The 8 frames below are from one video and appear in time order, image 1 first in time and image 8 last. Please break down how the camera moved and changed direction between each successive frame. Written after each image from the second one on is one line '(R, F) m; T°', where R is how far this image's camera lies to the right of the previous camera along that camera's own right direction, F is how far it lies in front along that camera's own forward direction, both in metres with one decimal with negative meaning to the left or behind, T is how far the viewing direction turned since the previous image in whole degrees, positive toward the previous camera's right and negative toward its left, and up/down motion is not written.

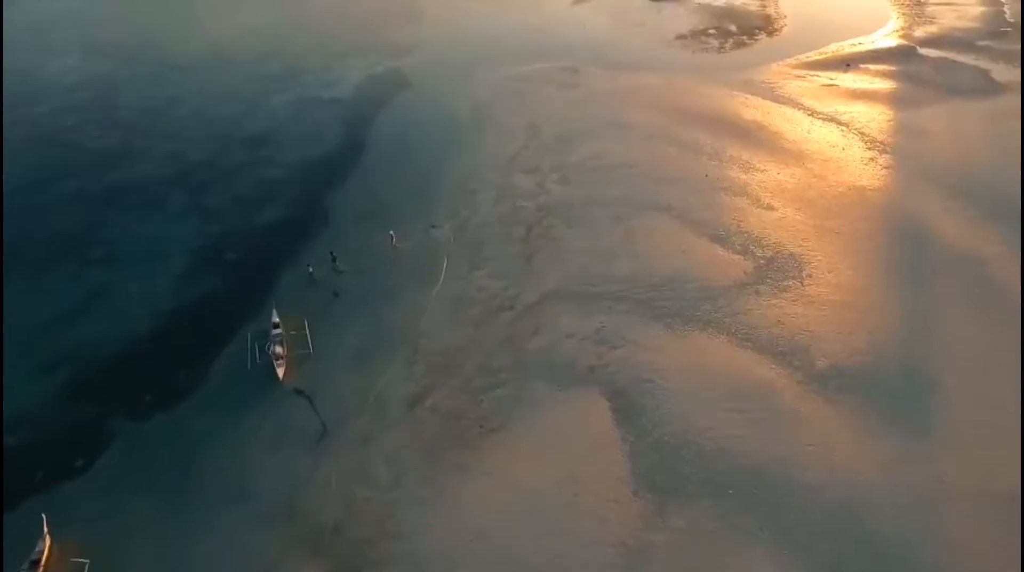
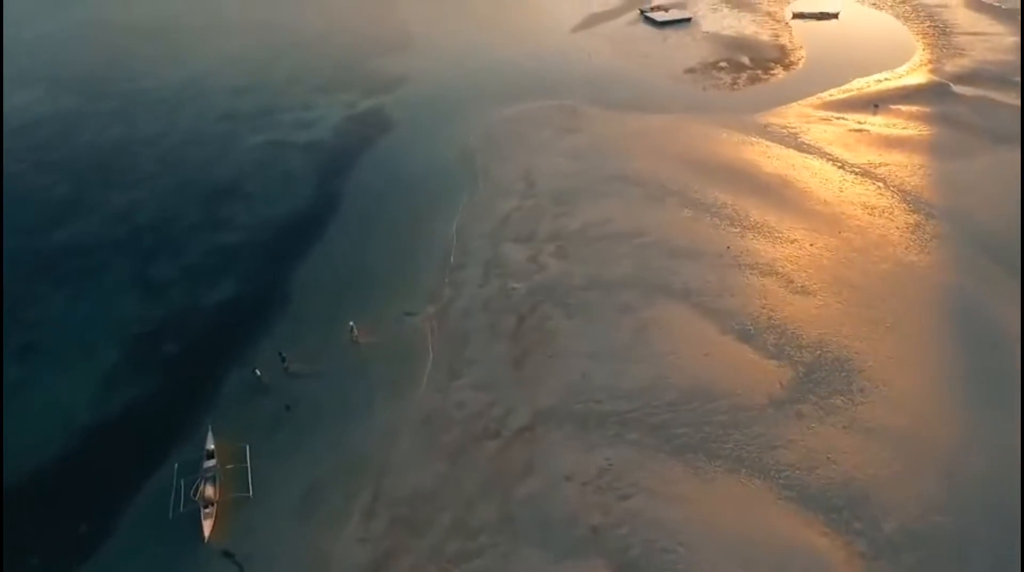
(+0.2, +3.1) m; 0°
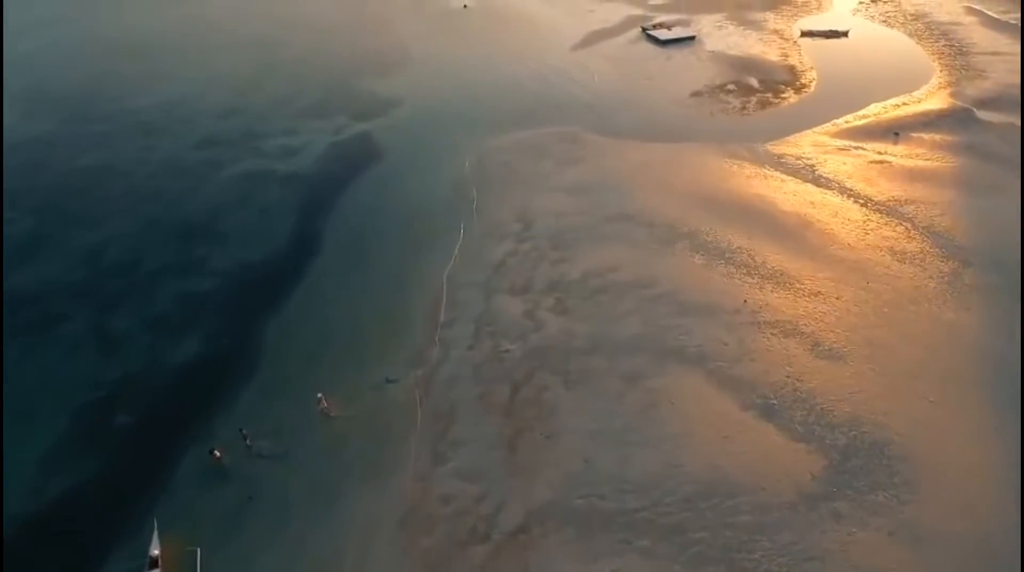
(+0.1, +1.9) m; 0°
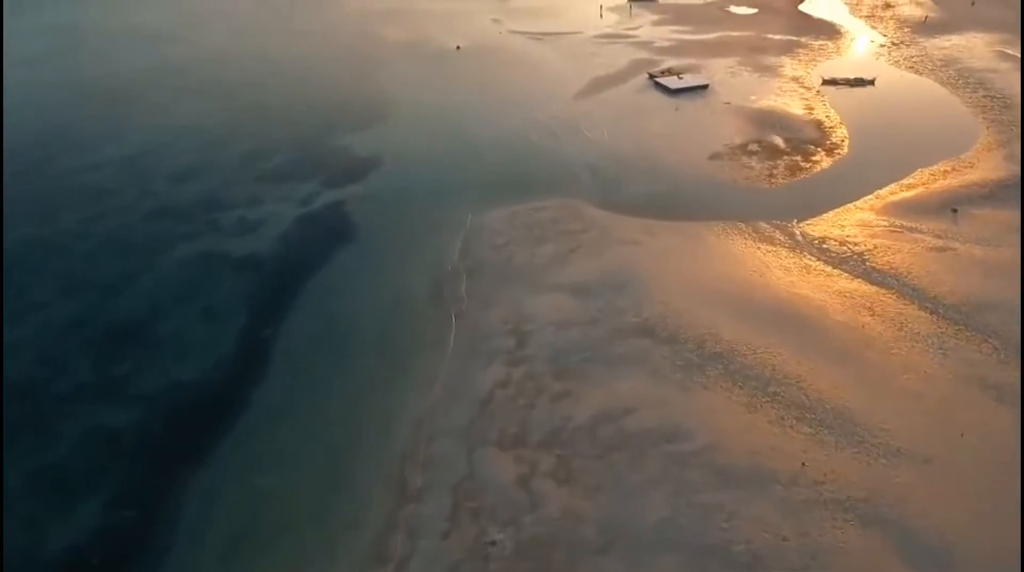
(+0.2, +4.0) m; 0°
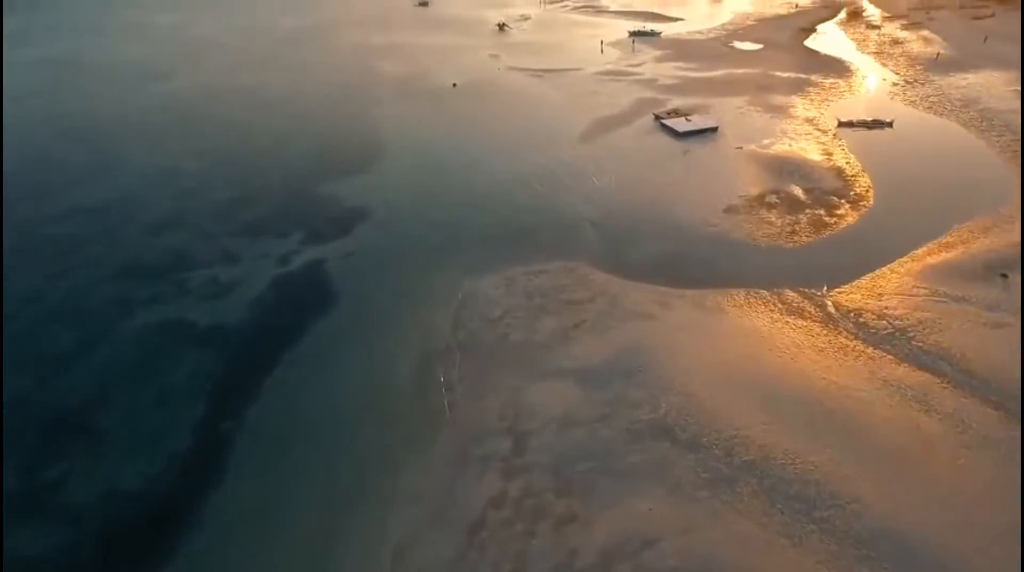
(0.0, +2.5) m; 0°
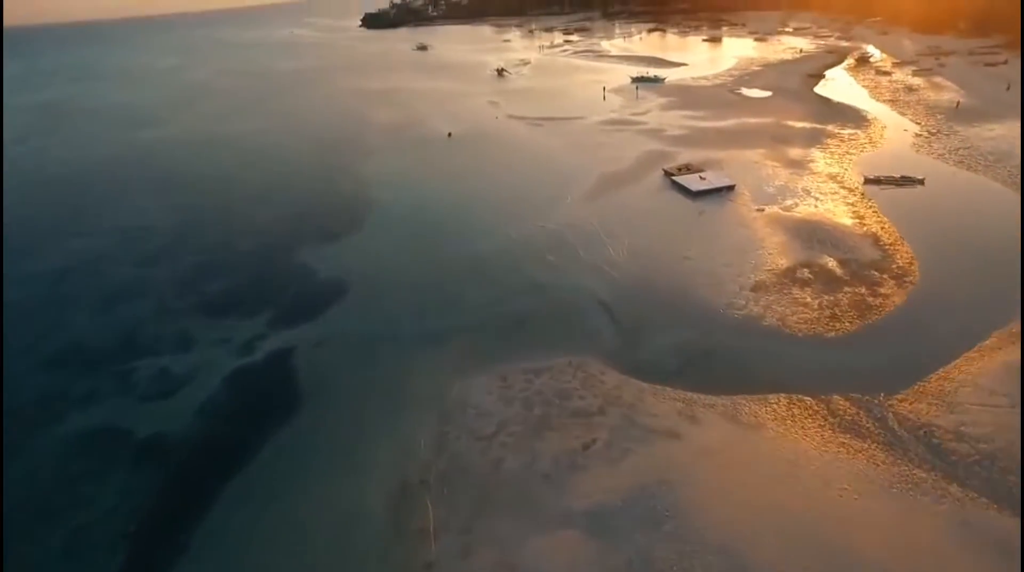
(+0.1, +3.4) m; 0°
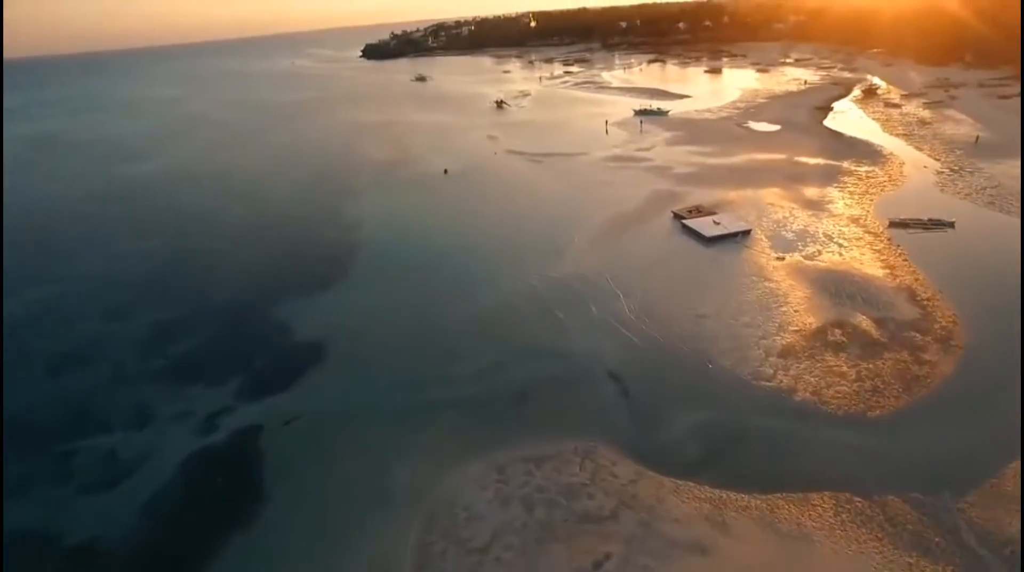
(0.0, +2.6) m; 0°
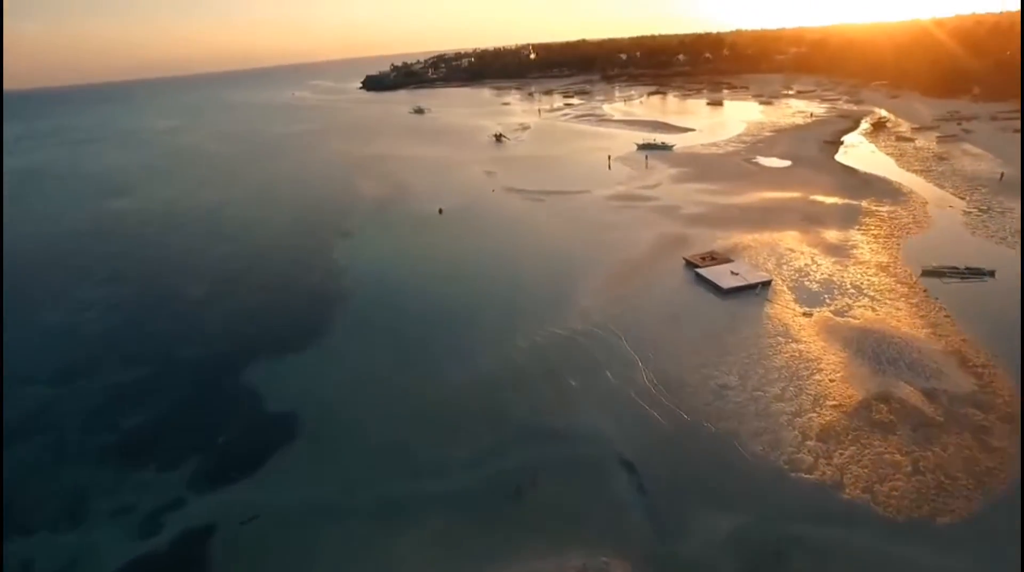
(+0.1, +2.9) m; 0°
